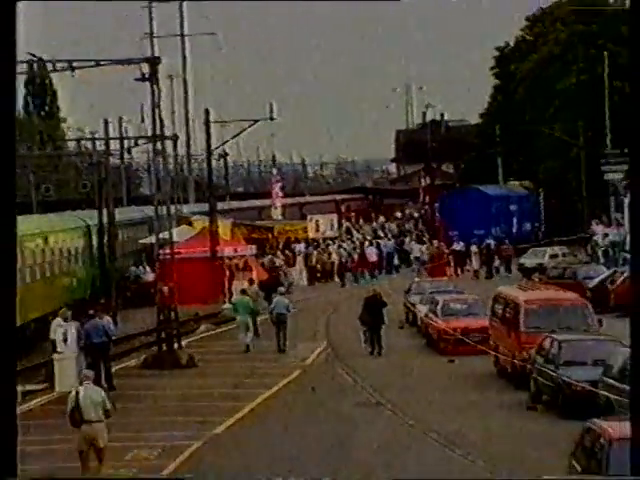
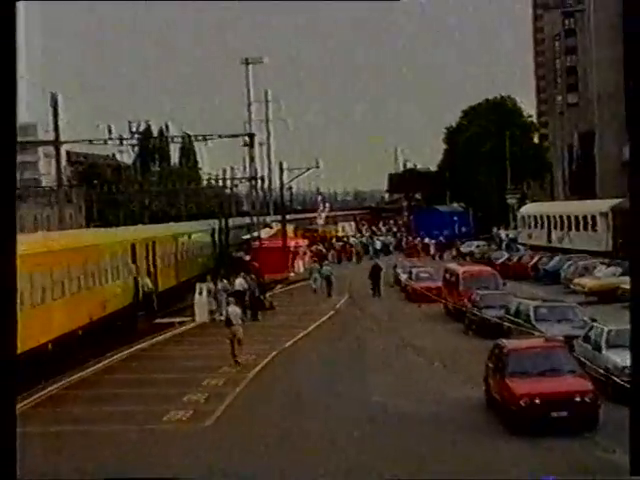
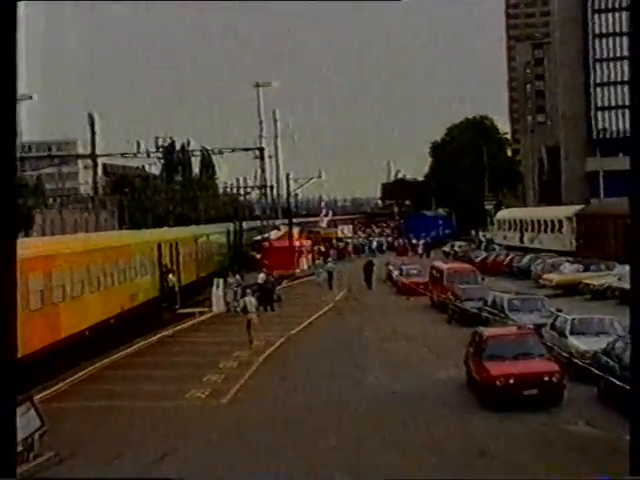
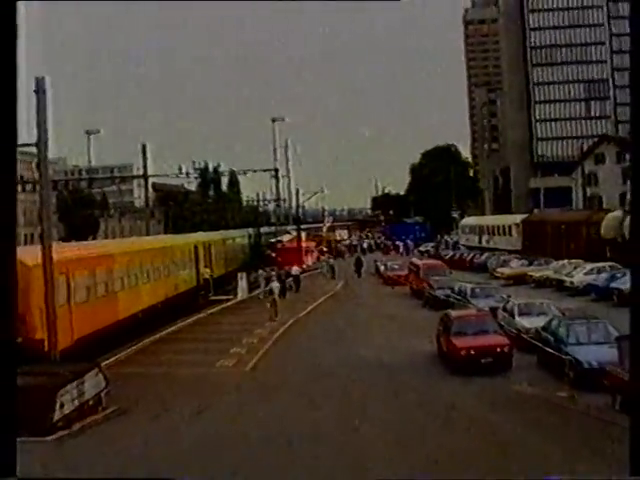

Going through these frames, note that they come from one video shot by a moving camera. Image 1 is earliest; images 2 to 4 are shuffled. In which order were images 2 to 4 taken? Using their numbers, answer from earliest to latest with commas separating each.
2, 3, 4
